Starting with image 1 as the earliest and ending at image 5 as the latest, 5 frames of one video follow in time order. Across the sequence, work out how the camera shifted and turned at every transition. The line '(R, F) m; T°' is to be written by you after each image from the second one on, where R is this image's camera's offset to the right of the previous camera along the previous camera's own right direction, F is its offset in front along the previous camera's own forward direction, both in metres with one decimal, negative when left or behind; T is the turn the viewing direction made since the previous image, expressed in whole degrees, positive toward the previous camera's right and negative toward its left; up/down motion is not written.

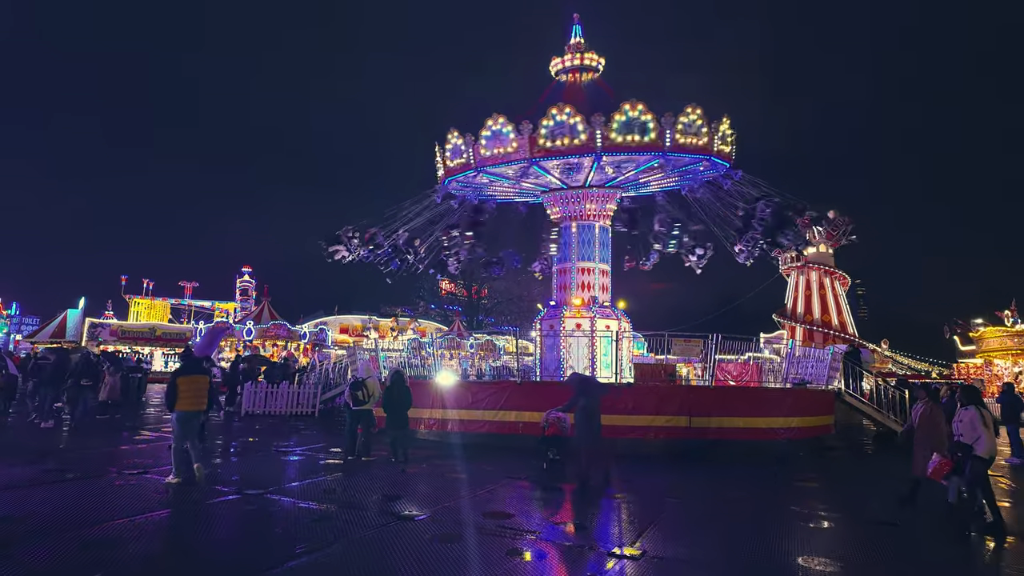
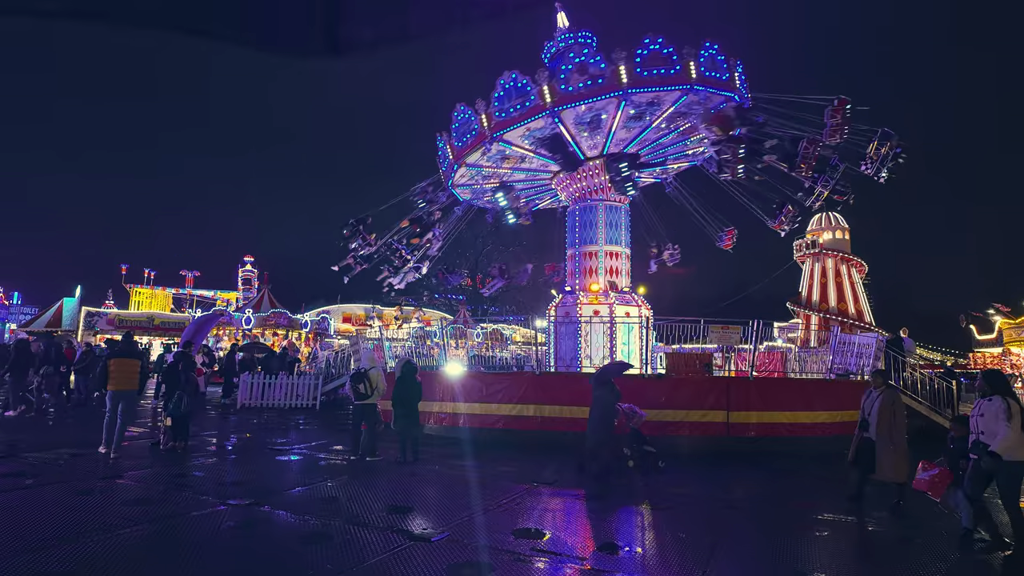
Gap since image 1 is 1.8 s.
(-0.3, +0.9) m; 0°
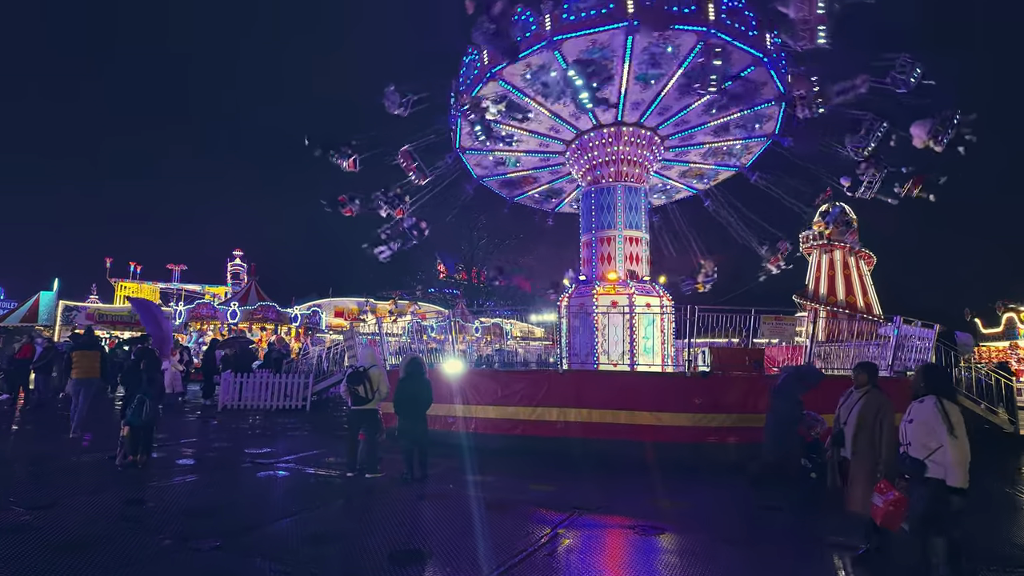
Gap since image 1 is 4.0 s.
(-0.4, +1.2) m; +1°
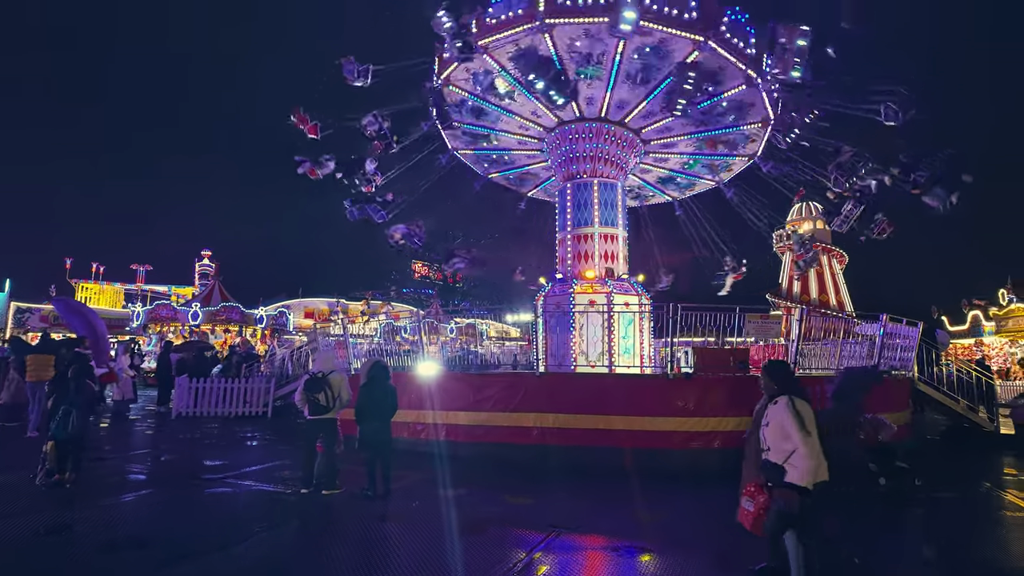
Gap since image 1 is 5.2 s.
(0.0, +0.5) m; +2°
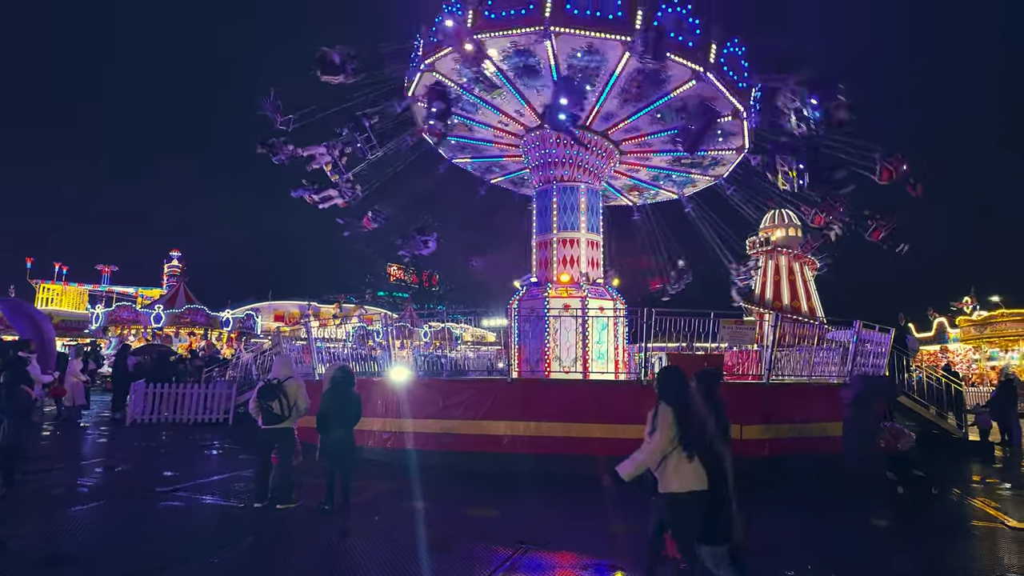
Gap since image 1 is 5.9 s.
(+0.1, +0.2) m; +2°
